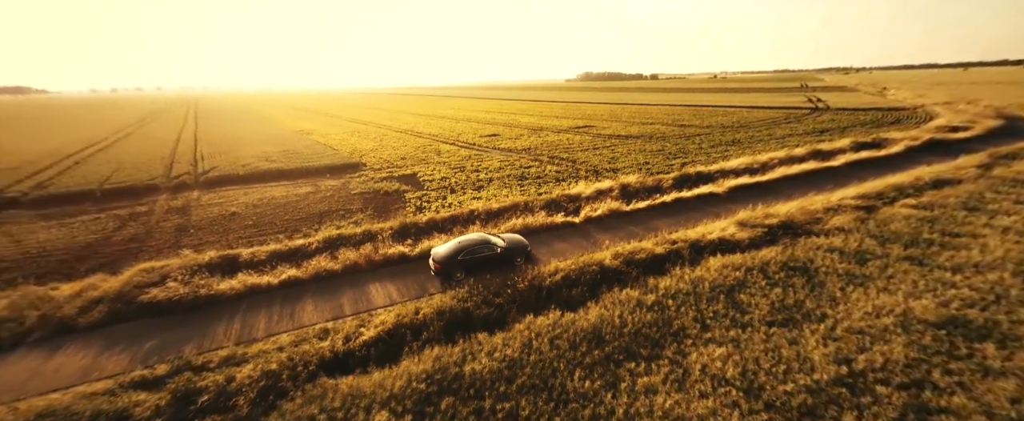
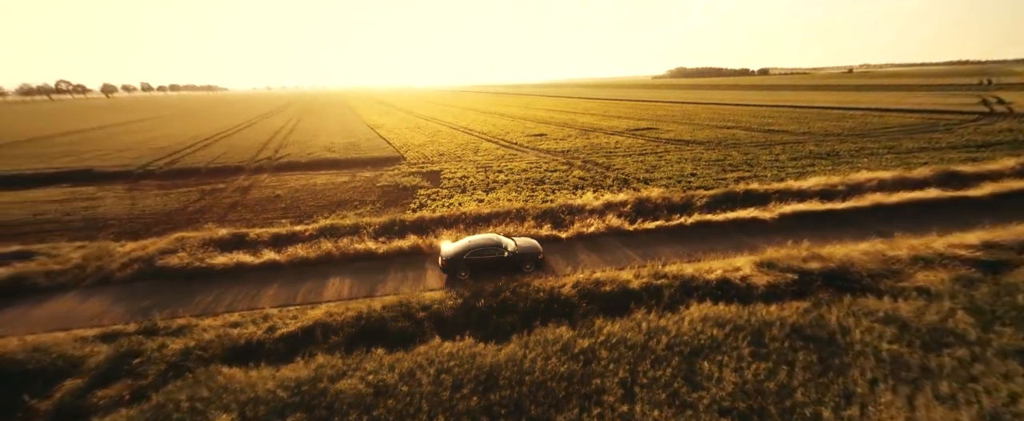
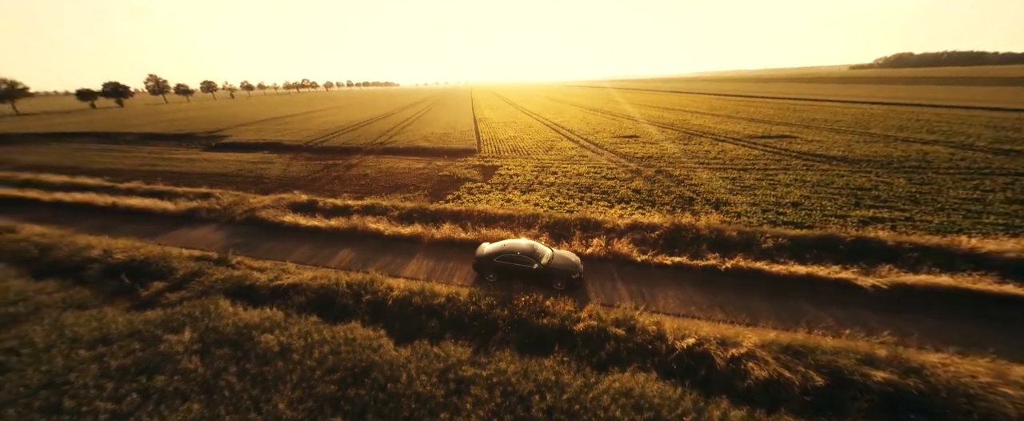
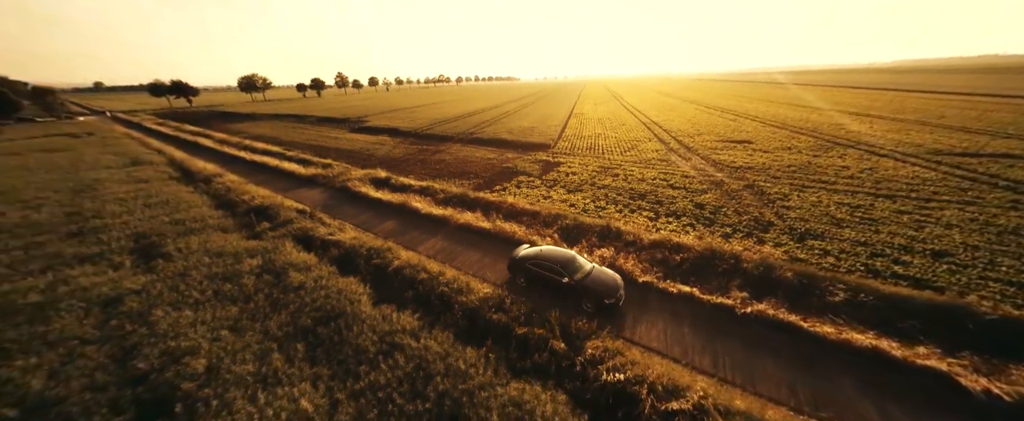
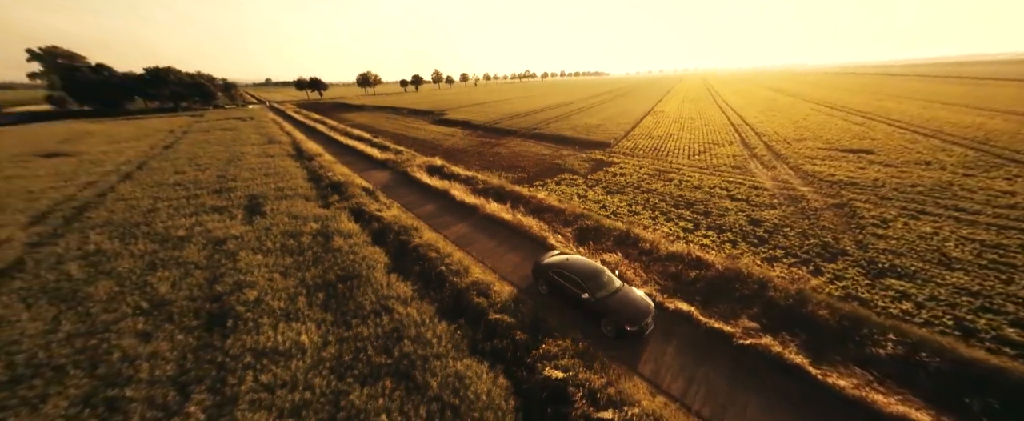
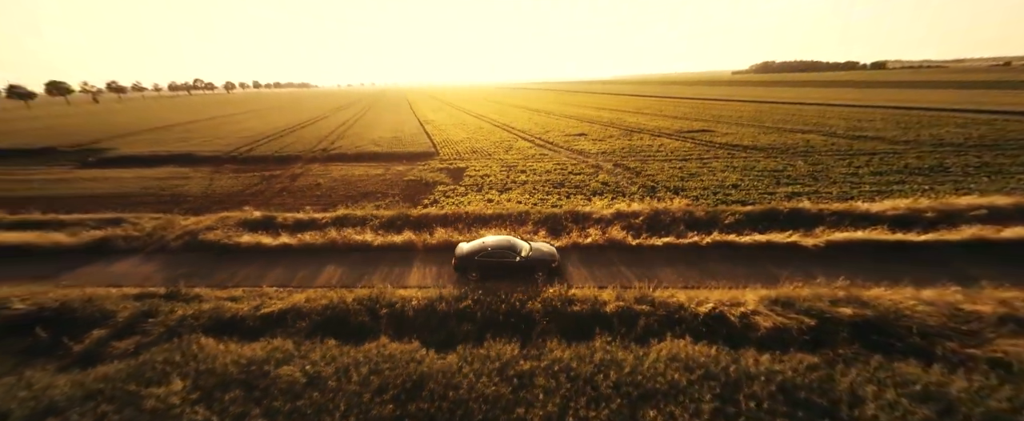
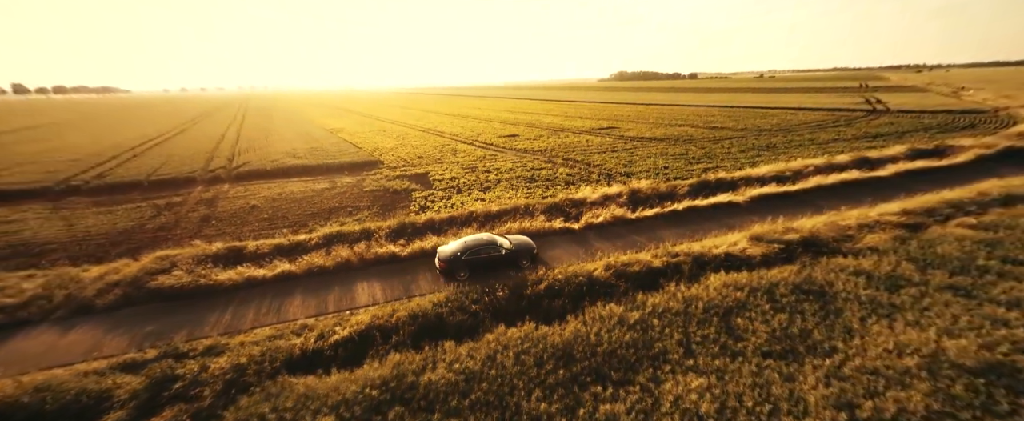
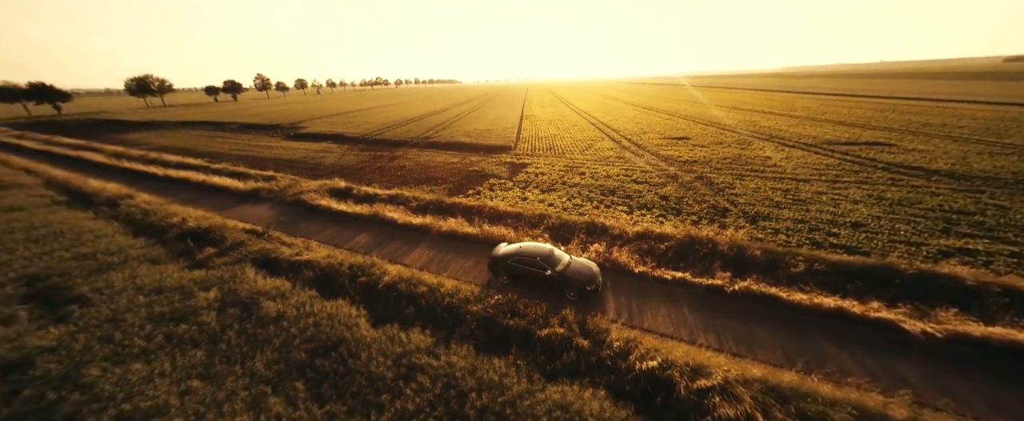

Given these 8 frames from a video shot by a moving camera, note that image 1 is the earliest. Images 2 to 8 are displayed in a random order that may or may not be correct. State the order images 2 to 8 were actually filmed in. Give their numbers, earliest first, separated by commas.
7, 2, 6, 3, 8, 4, 5
